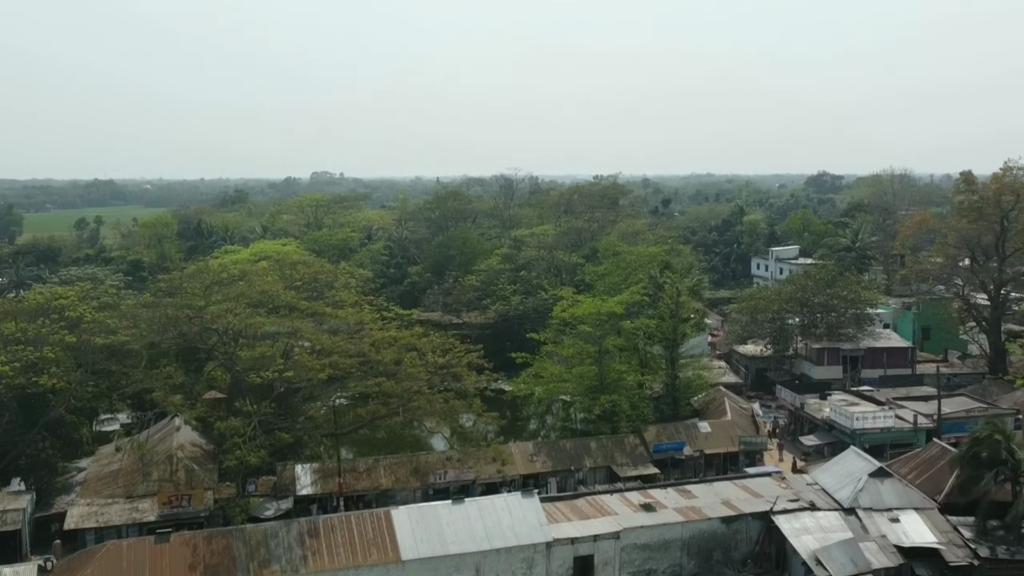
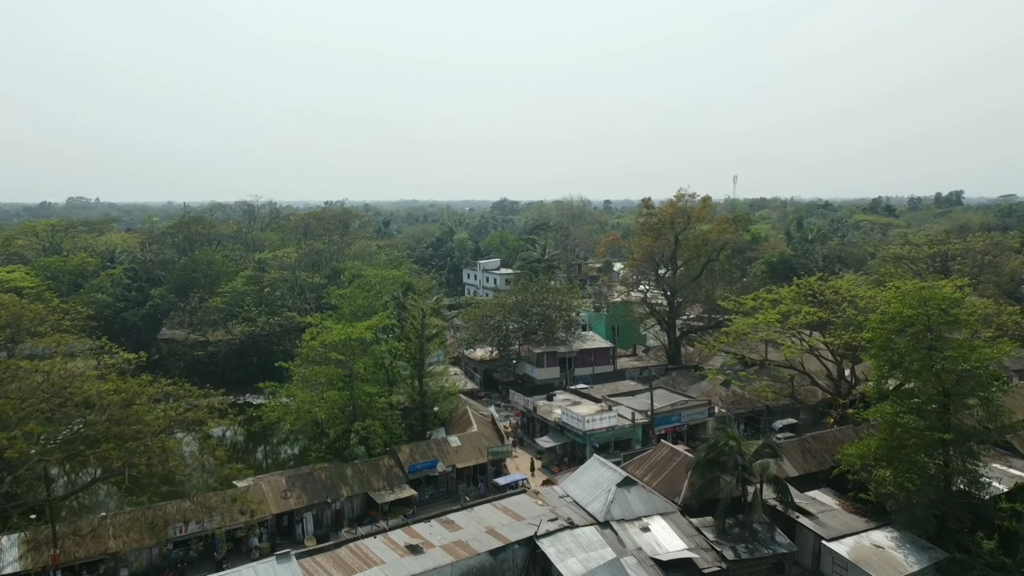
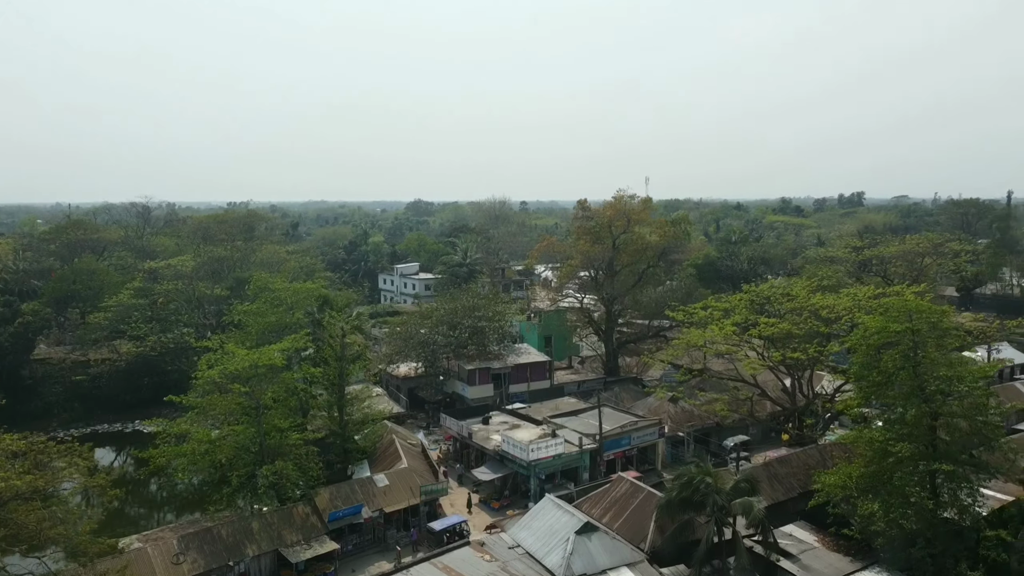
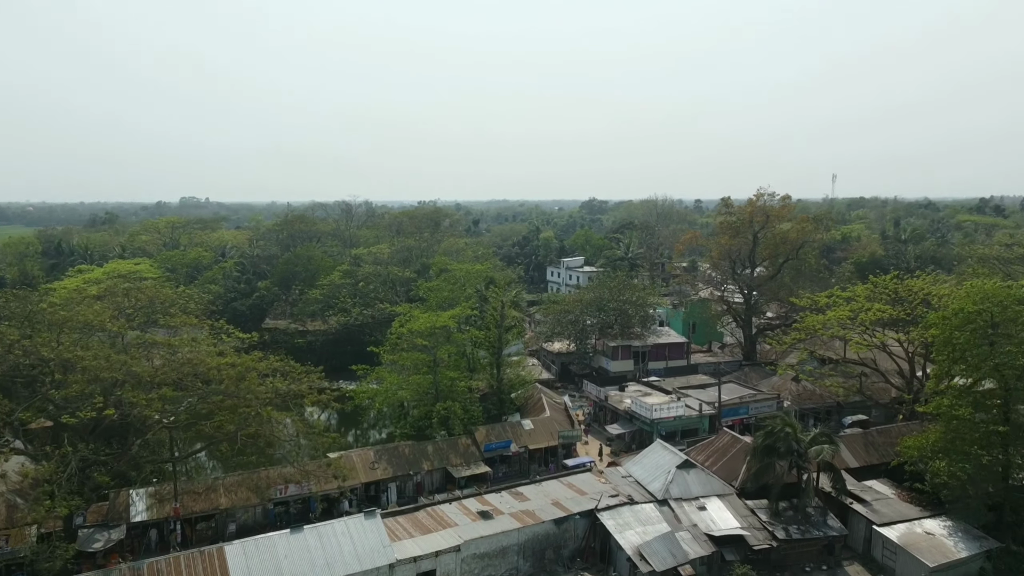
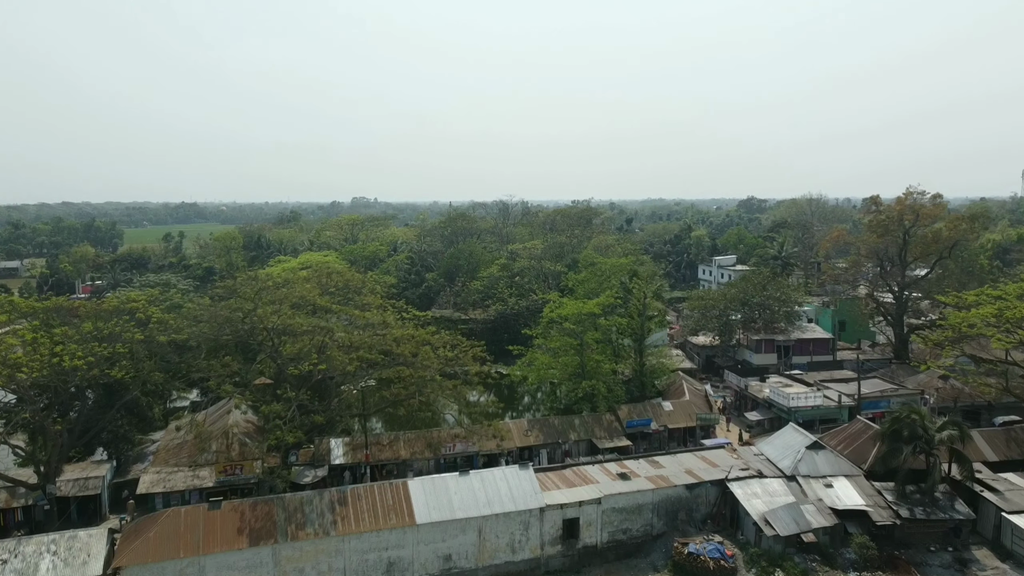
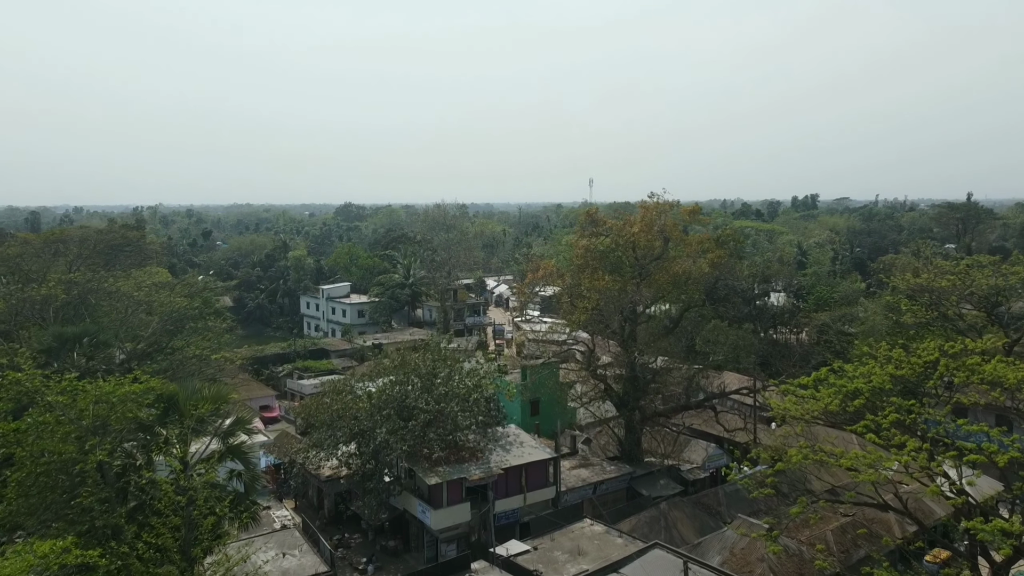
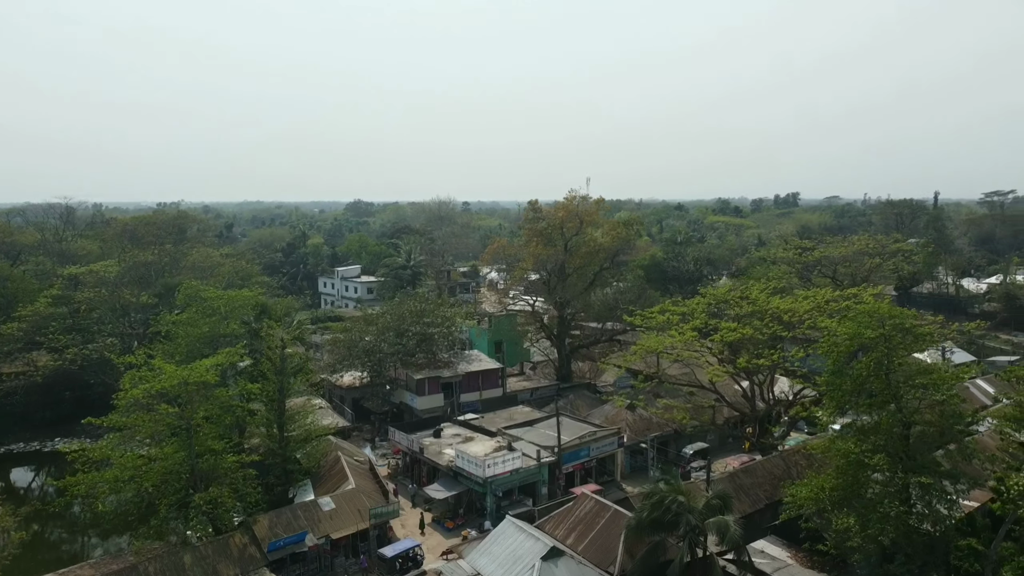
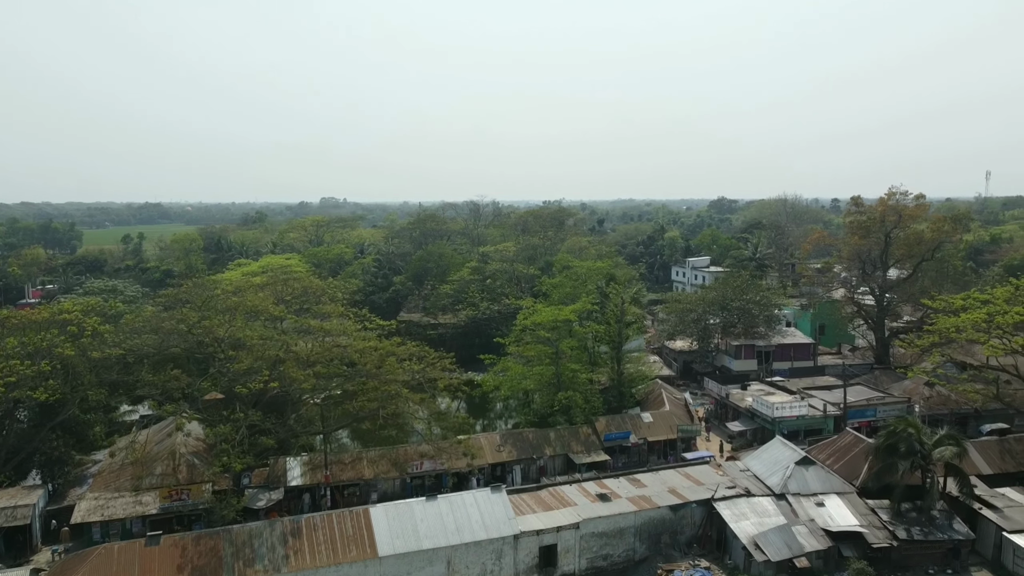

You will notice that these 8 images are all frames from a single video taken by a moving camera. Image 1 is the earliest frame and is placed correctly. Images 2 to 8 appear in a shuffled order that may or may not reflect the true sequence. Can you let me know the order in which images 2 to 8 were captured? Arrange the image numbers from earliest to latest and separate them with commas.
5, 8, 4, 2, 3, 7, 6
